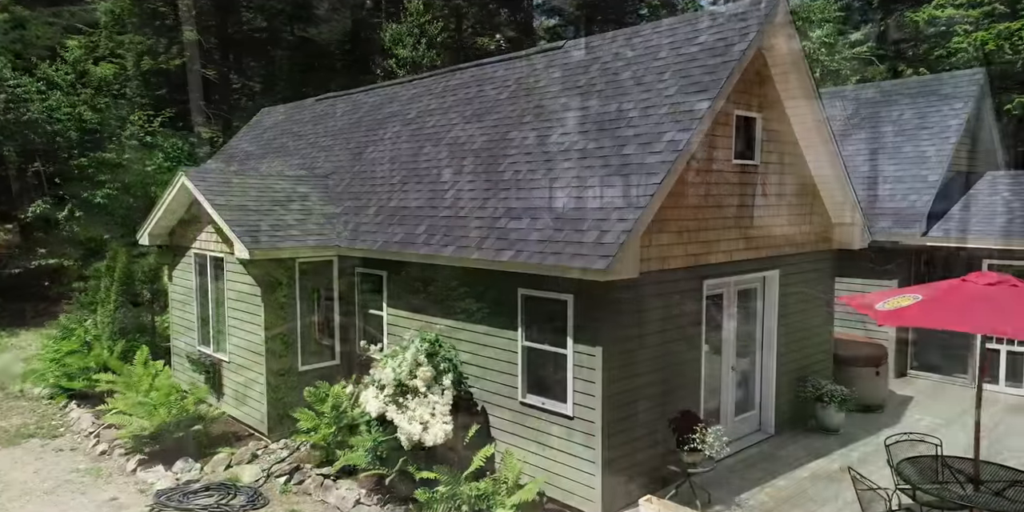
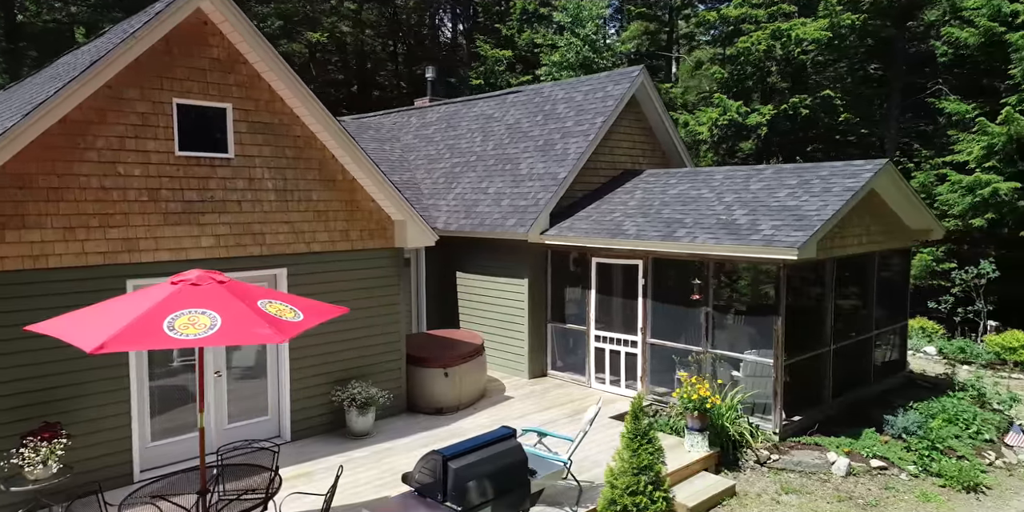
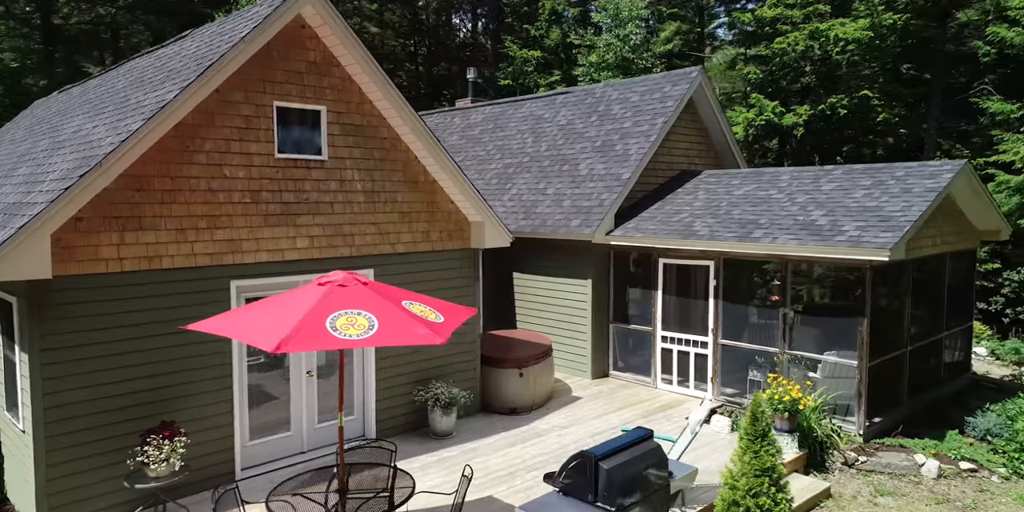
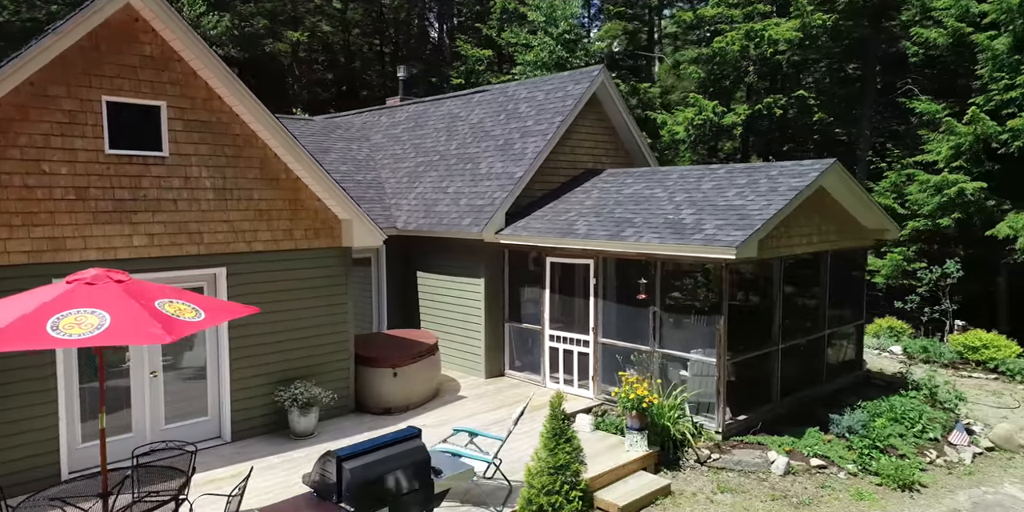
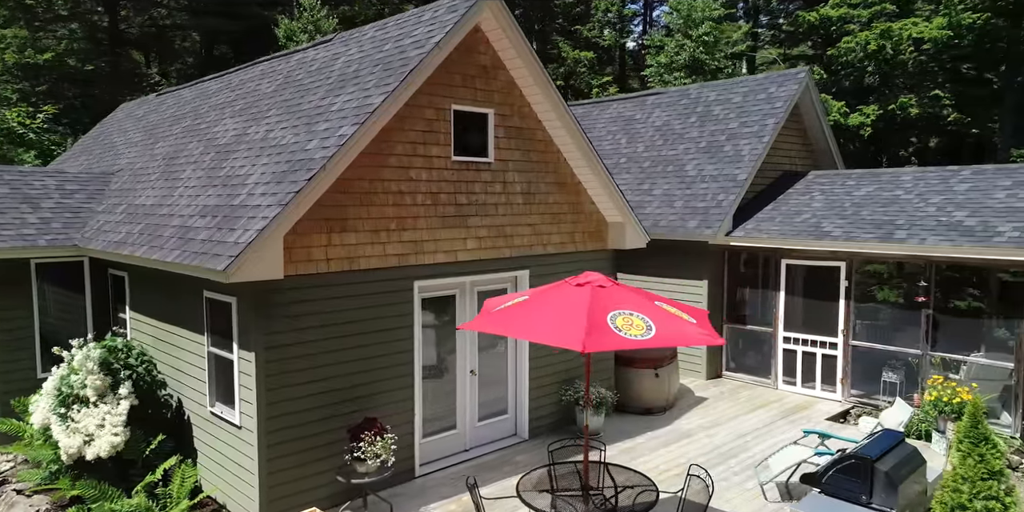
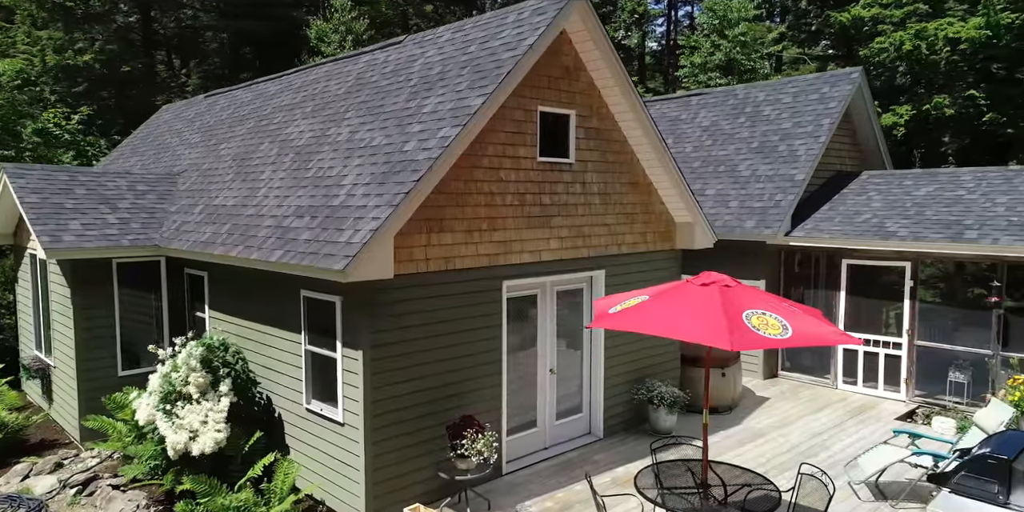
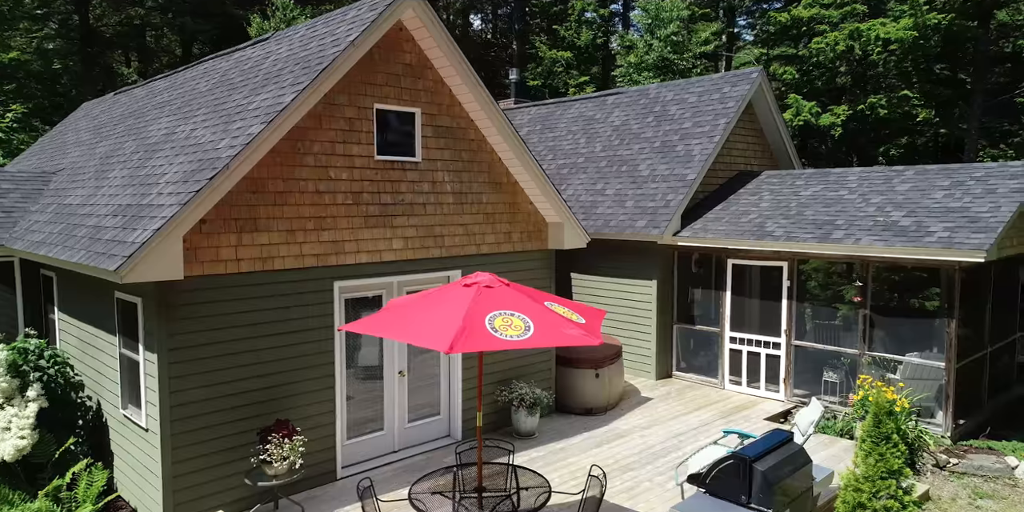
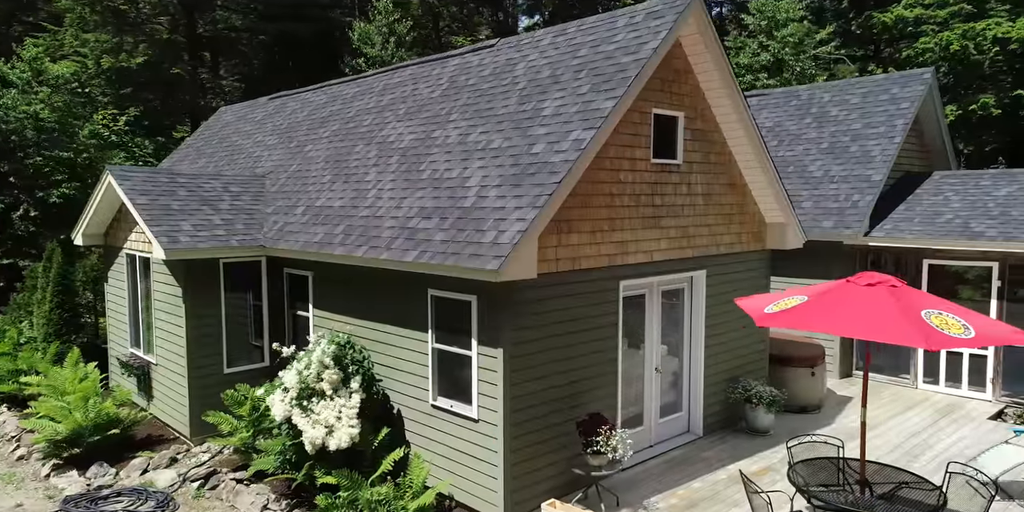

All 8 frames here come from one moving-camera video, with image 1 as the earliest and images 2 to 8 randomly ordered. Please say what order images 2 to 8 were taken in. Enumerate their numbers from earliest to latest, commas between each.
8, 6, 5, 7, 3, 2, 4
